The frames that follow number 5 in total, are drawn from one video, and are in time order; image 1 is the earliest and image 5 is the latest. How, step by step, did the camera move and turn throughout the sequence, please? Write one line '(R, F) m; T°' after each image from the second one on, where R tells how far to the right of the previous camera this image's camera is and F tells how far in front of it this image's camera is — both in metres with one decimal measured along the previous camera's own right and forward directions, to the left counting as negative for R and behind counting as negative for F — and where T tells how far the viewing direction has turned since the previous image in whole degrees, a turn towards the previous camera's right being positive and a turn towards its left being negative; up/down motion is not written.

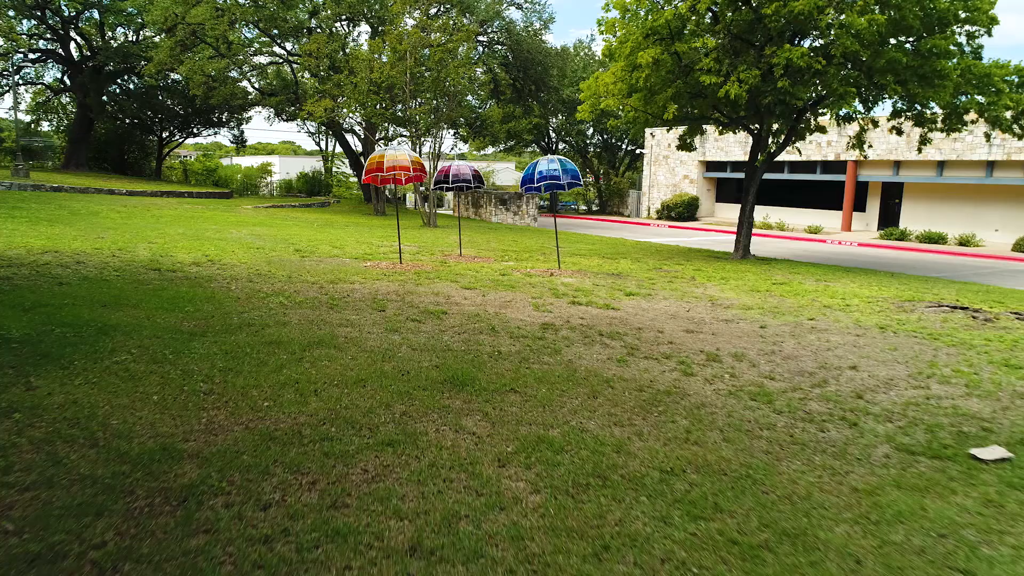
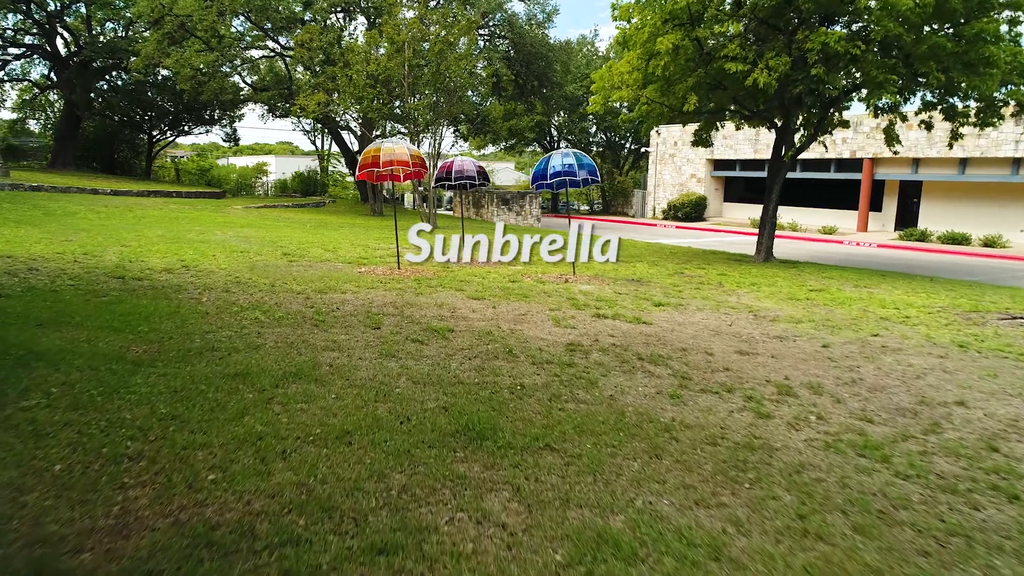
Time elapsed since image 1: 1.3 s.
(-0.2, +1.1) m; 0°
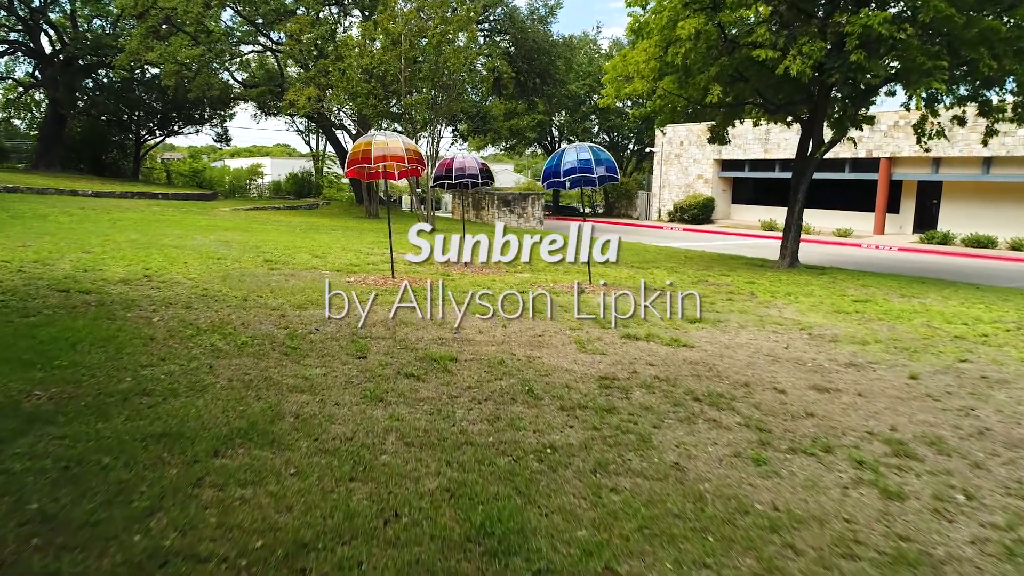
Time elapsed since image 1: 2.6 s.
(-0.1, +1.1) m; 0°
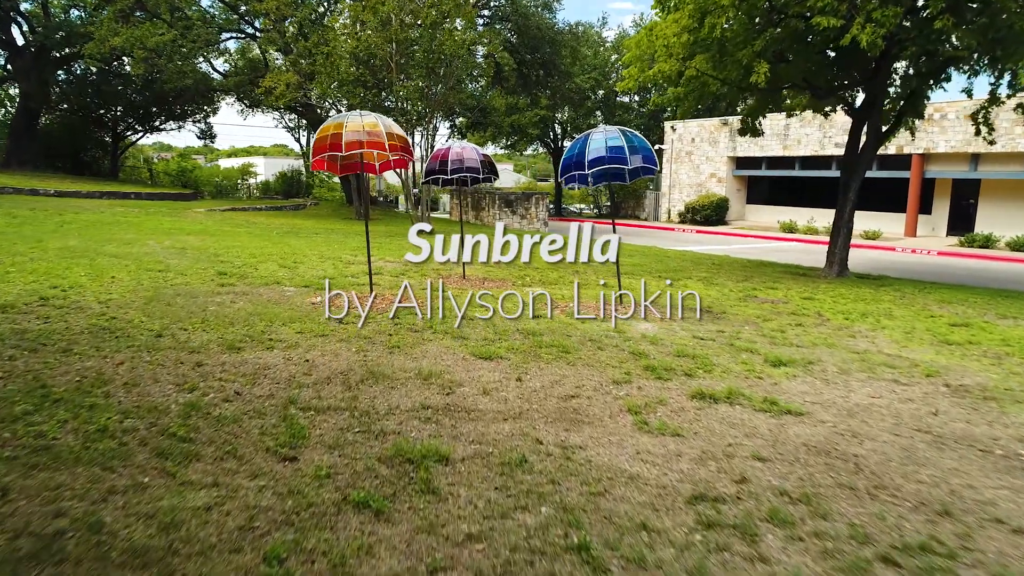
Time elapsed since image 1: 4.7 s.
(-0.1, +1.9) m; 0°
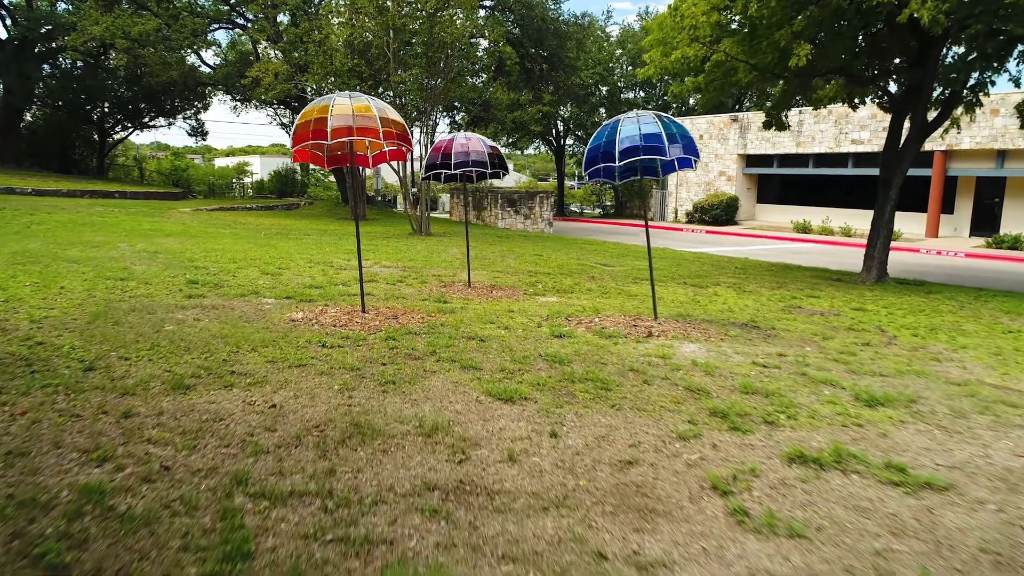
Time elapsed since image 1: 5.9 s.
(-0.2, +1.1) m; 0°
